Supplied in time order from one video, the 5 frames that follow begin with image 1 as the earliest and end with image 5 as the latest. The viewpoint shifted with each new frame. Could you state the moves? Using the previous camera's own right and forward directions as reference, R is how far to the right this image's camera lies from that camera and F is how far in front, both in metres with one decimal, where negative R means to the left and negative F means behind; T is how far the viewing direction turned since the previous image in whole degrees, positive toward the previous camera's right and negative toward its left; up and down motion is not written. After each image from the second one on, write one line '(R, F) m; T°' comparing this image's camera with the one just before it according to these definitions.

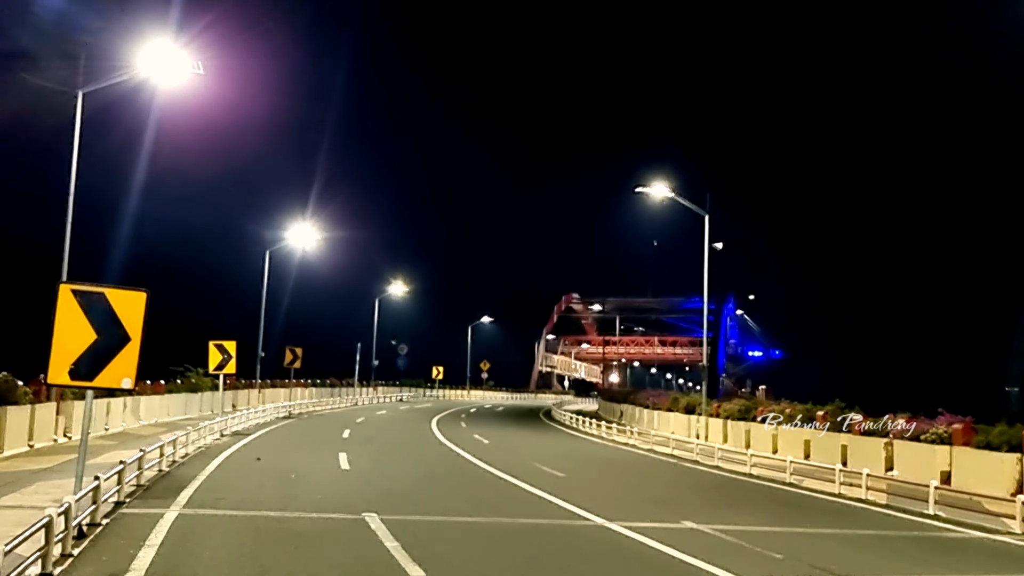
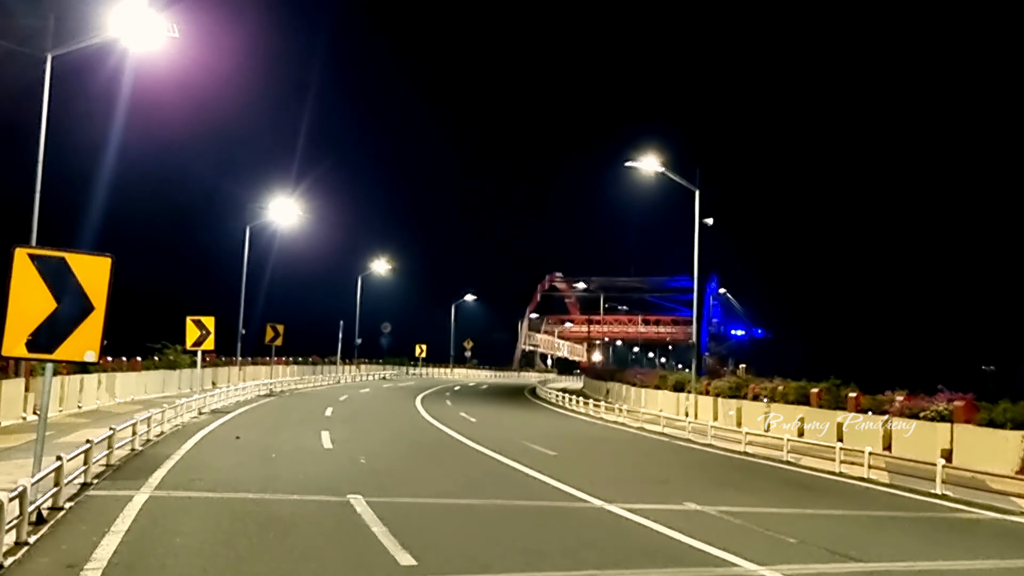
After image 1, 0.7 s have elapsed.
(-0.2, +0.8) m; +1°
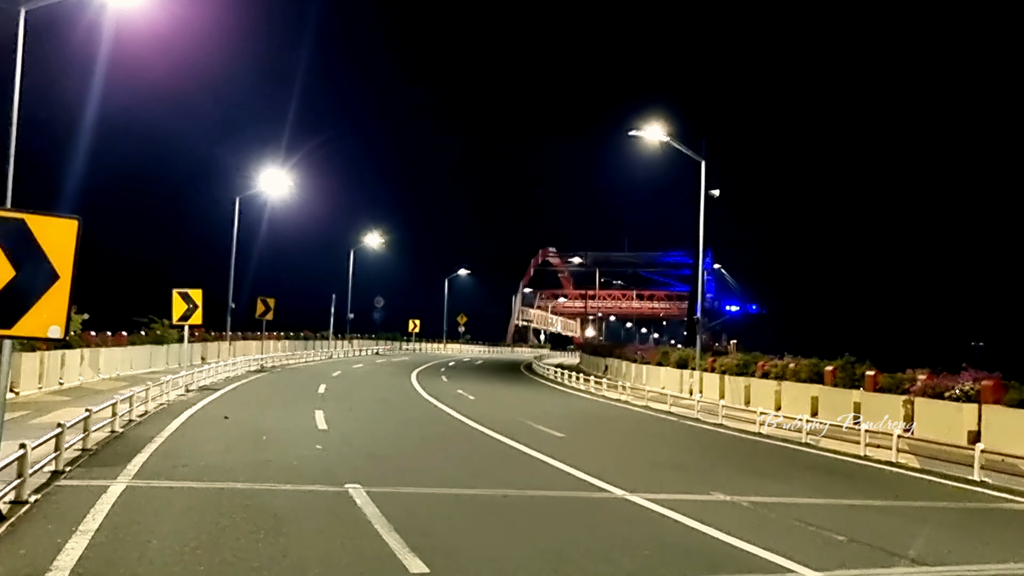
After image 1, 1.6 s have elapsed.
(-0.3, +1.1) m; +1°
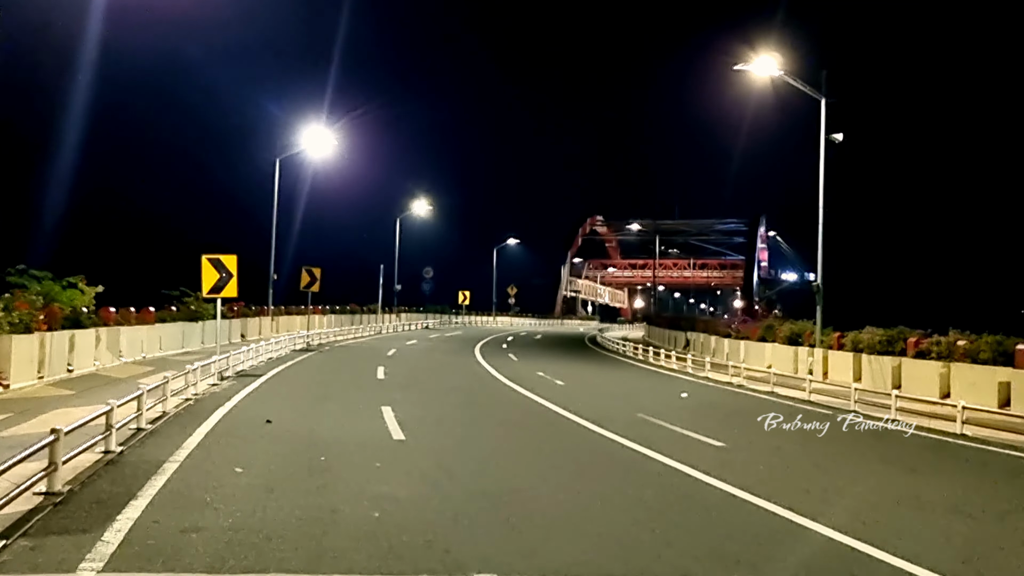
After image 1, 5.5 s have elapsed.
(-1.4, +4.7) m; -2°
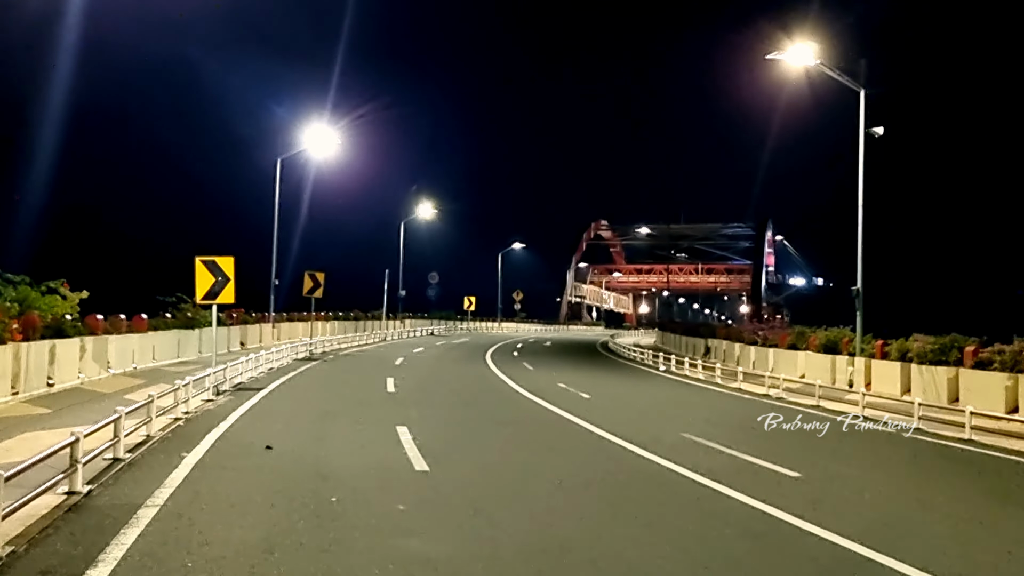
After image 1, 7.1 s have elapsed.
(-0.5, +1.8) m; 0°
